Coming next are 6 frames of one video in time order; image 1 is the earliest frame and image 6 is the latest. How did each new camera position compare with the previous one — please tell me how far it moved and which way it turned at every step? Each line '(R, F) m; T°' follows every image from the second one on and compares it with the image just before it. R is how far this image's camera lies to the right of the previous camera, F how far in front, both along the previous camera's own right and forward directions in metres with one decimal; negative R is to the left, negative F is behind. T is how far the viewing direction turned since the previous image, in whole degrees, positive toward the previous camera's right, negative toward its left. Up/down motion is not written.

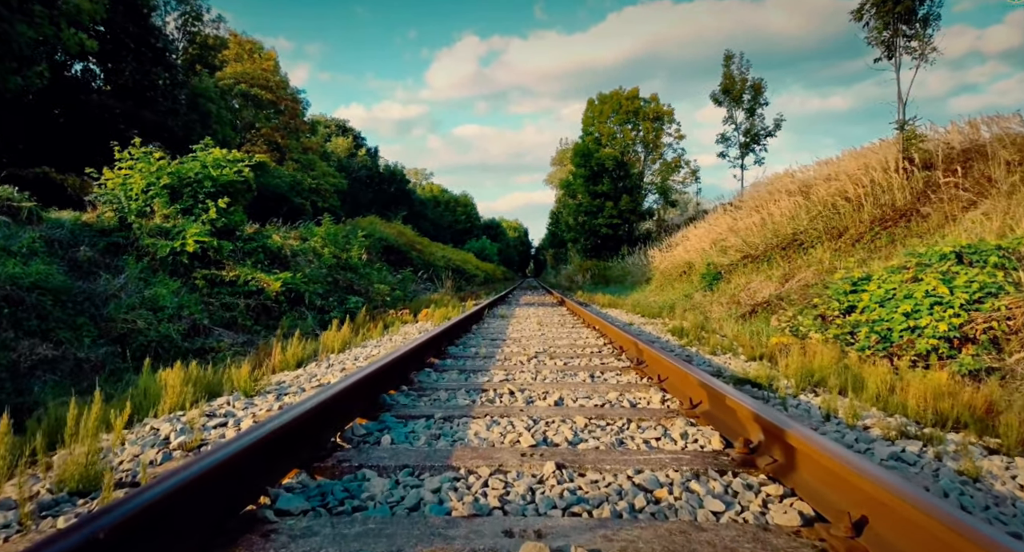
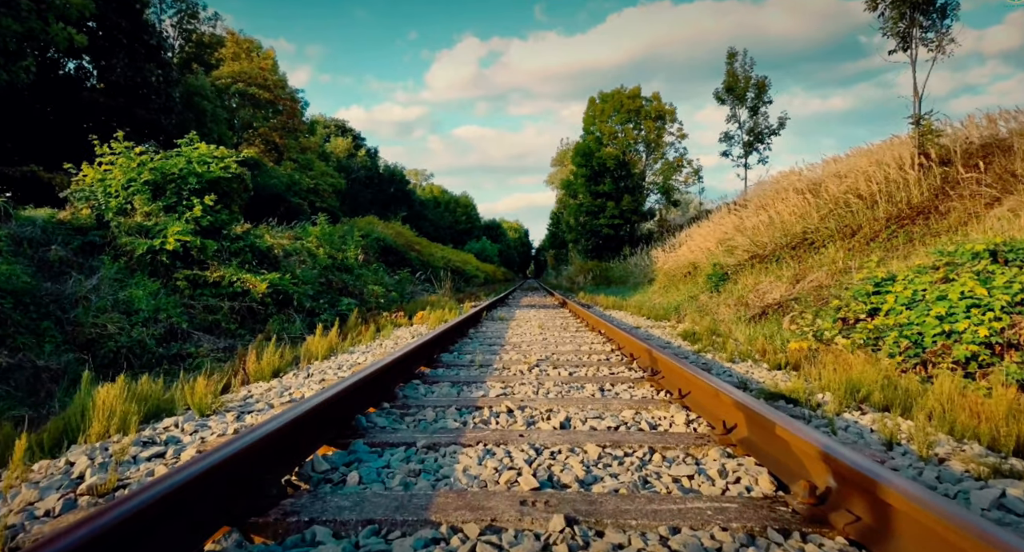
(0.0, +0.5) m; 0°
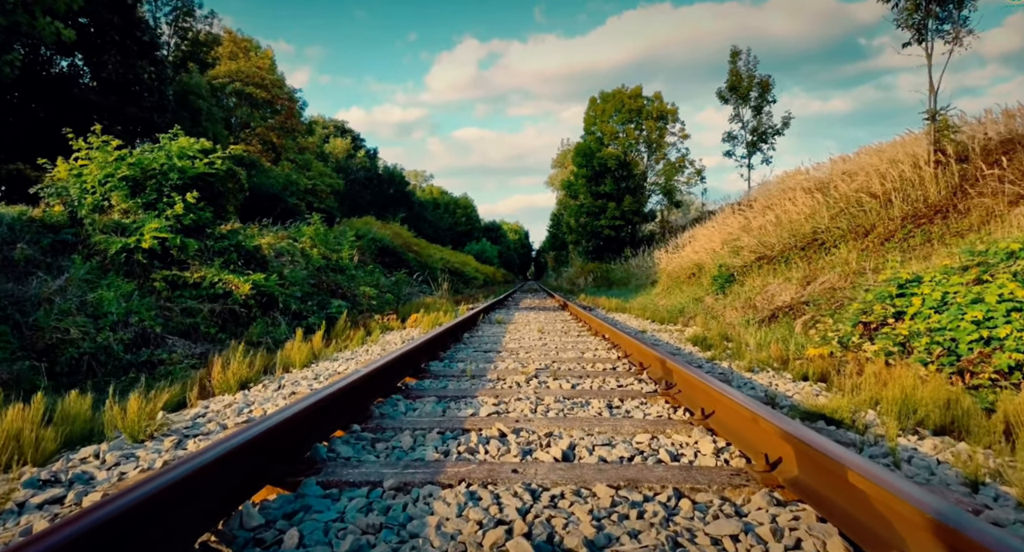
(0.0, +0.5) m; 0°
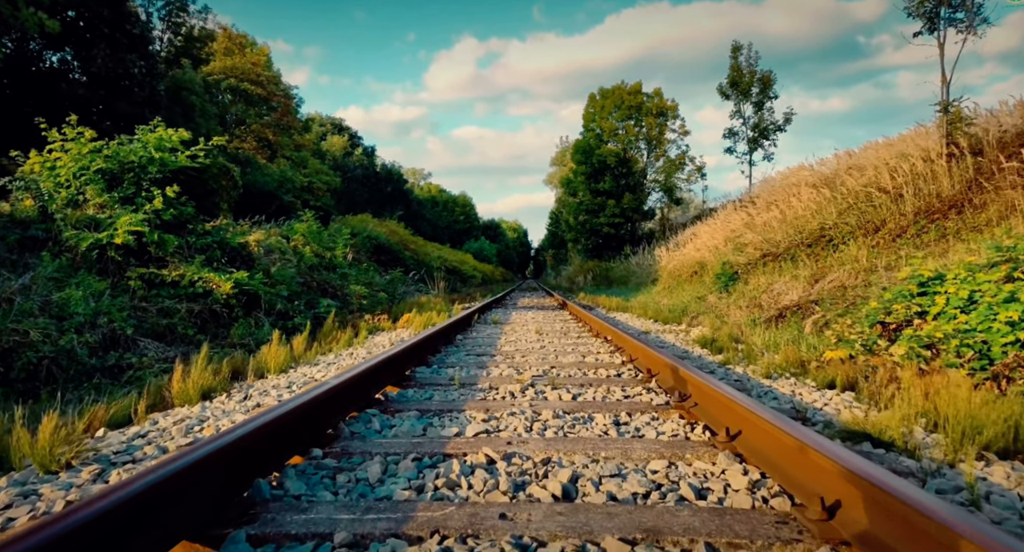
(0.0, +0.4) m; 0°
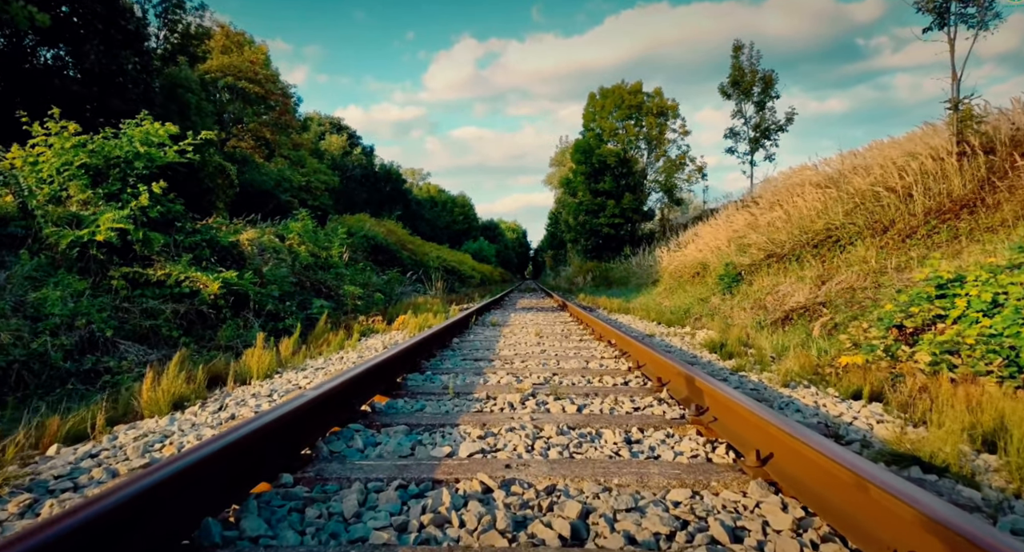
(0.0, +0.3) m; 0°
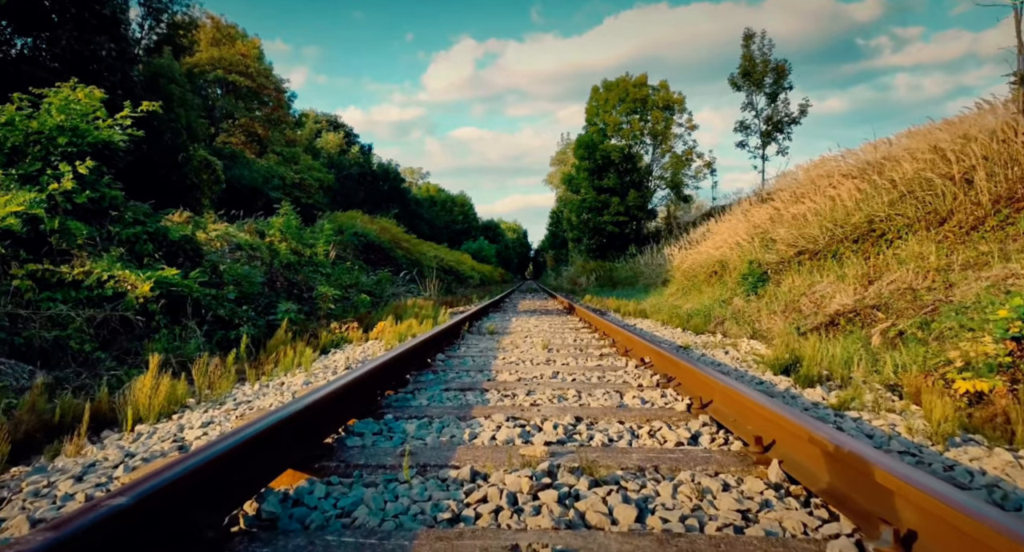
(0.0, +1.4) m; 0°
